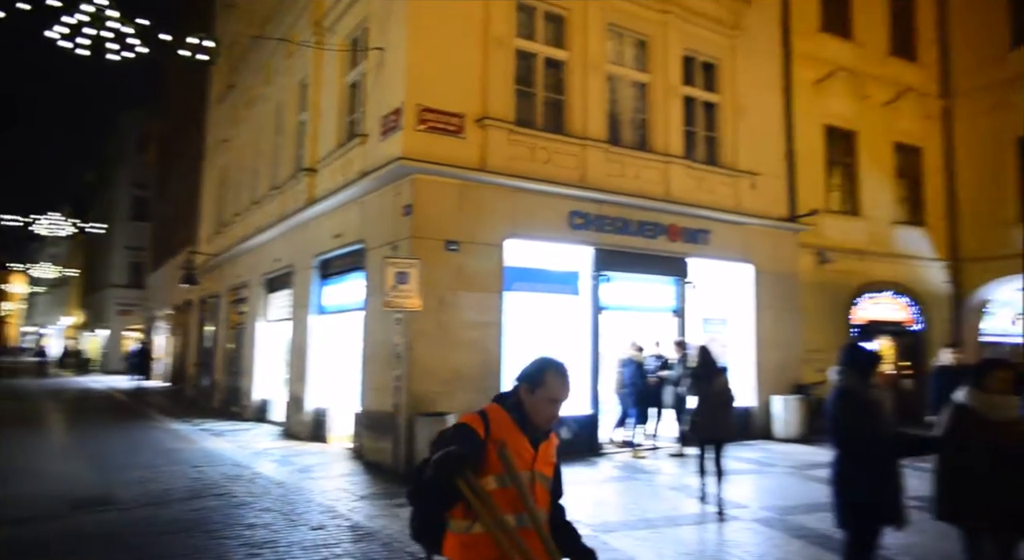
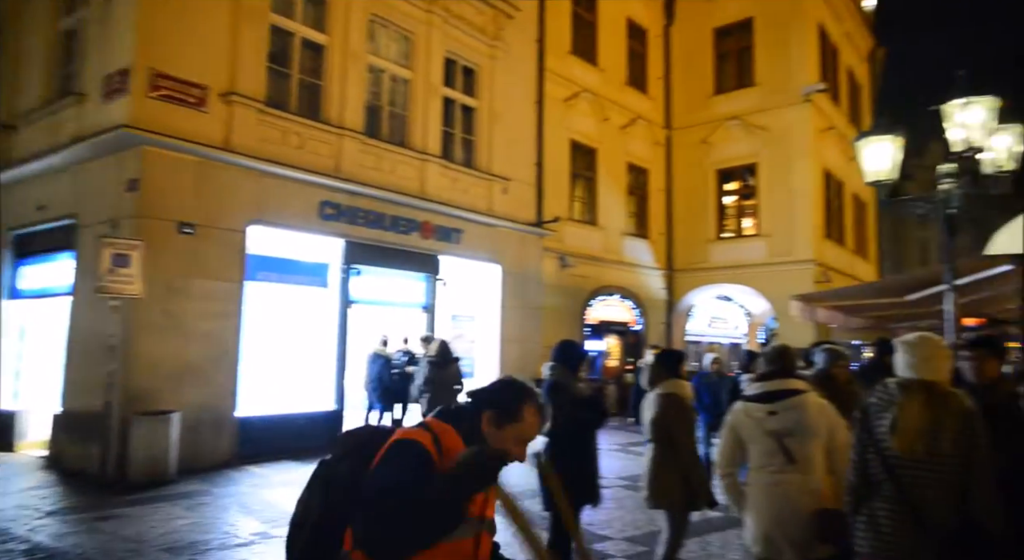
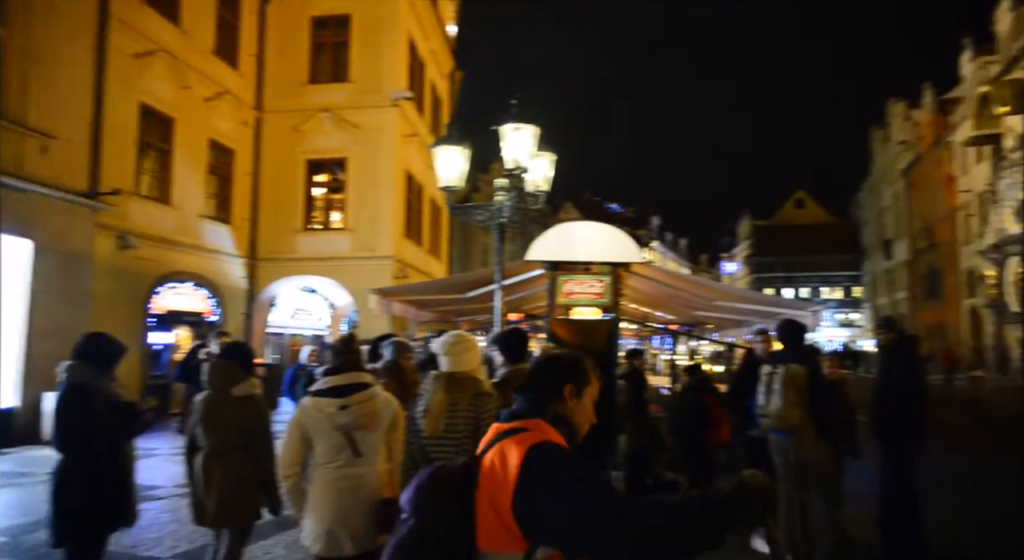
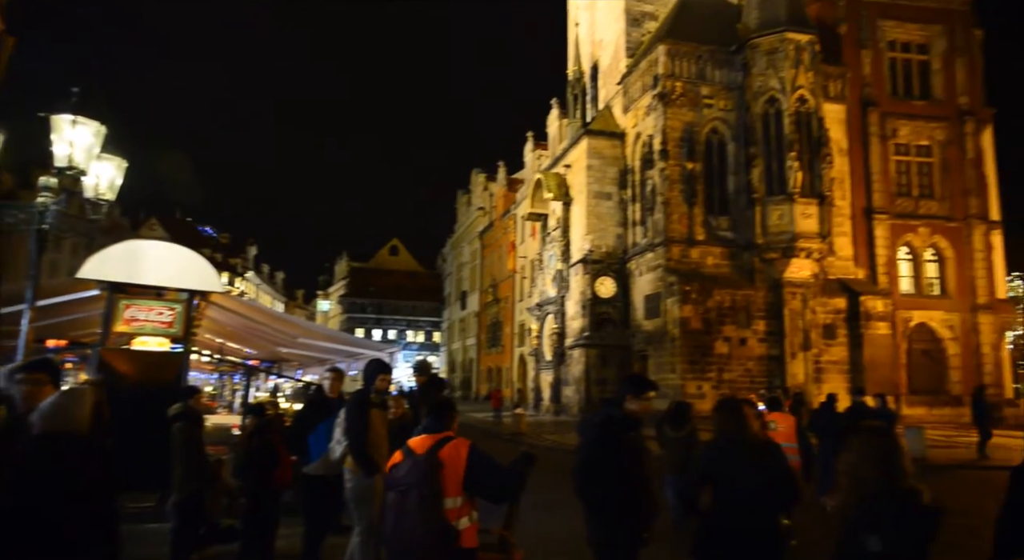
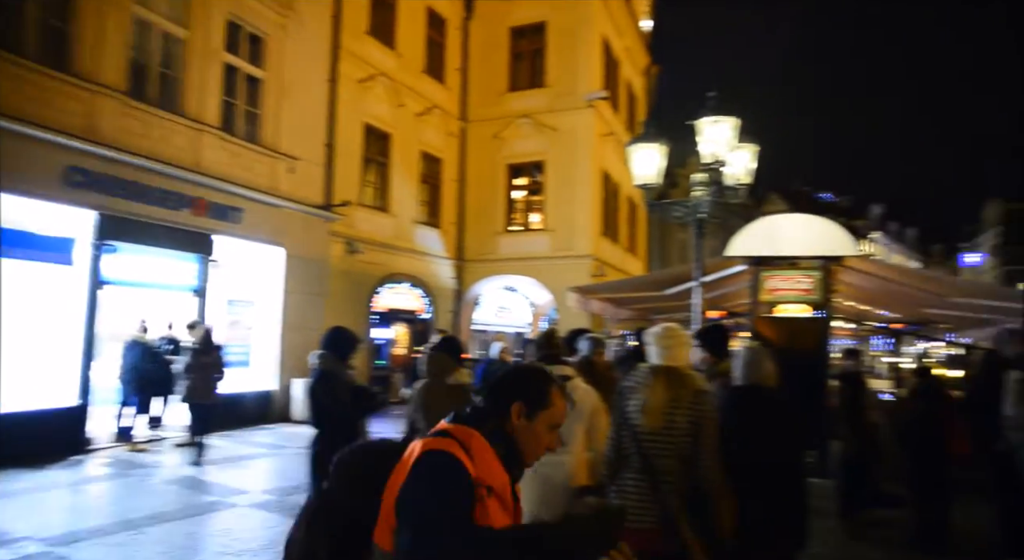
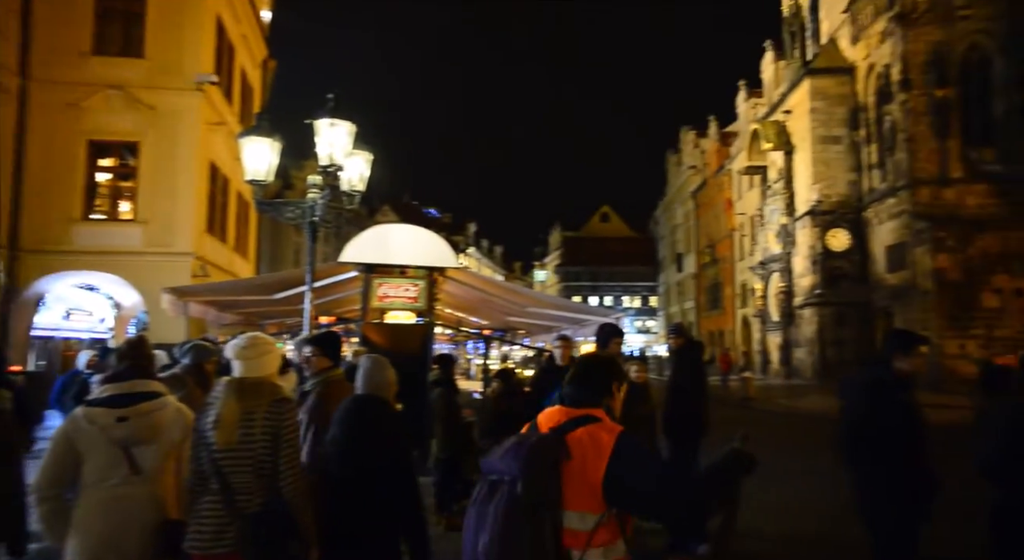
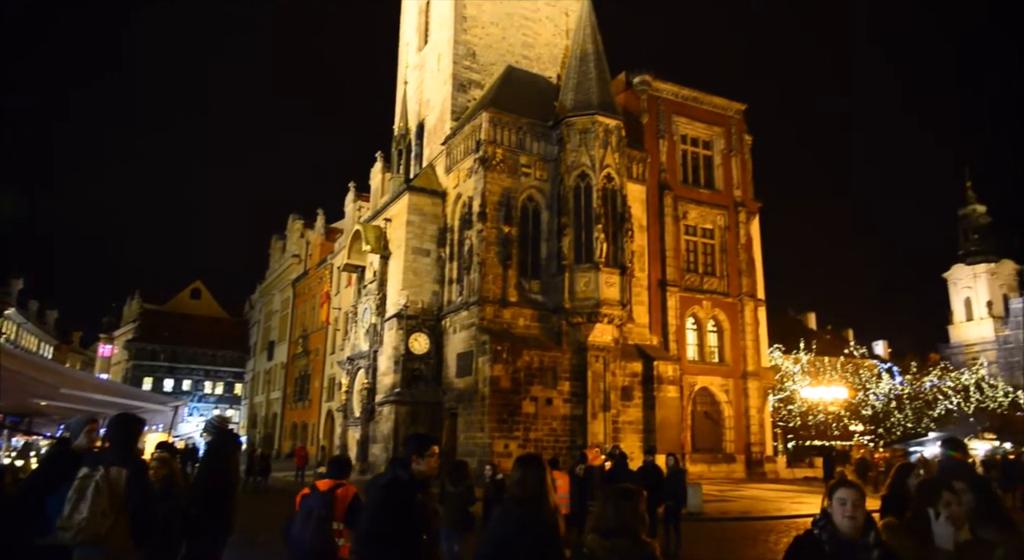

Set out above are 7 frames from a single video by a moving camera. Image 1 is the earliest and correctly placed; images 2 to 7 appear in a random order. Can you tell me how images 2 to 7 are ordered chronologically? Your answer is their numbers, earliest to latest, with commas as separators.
2, 5, 3, 6, 4, 7
